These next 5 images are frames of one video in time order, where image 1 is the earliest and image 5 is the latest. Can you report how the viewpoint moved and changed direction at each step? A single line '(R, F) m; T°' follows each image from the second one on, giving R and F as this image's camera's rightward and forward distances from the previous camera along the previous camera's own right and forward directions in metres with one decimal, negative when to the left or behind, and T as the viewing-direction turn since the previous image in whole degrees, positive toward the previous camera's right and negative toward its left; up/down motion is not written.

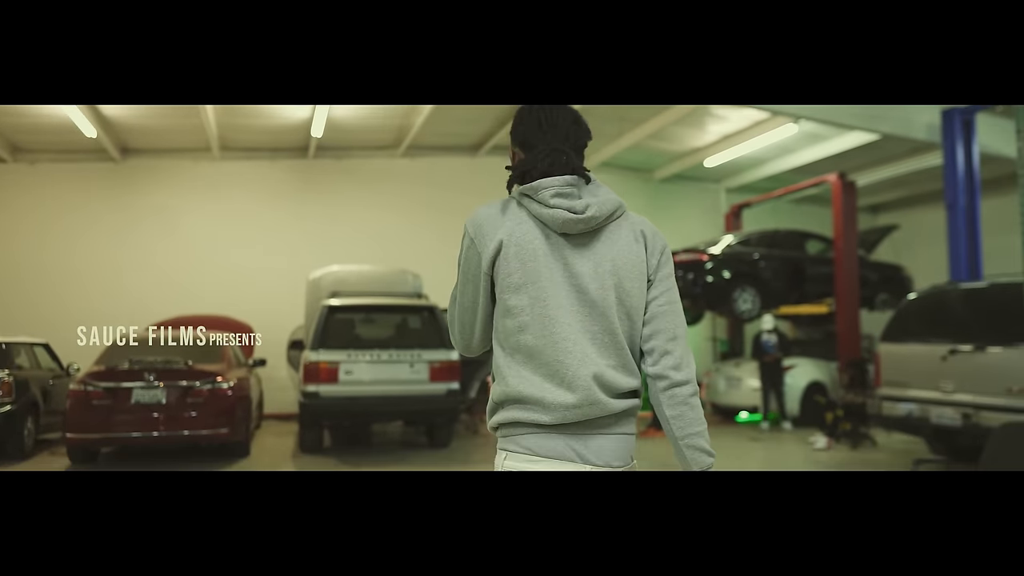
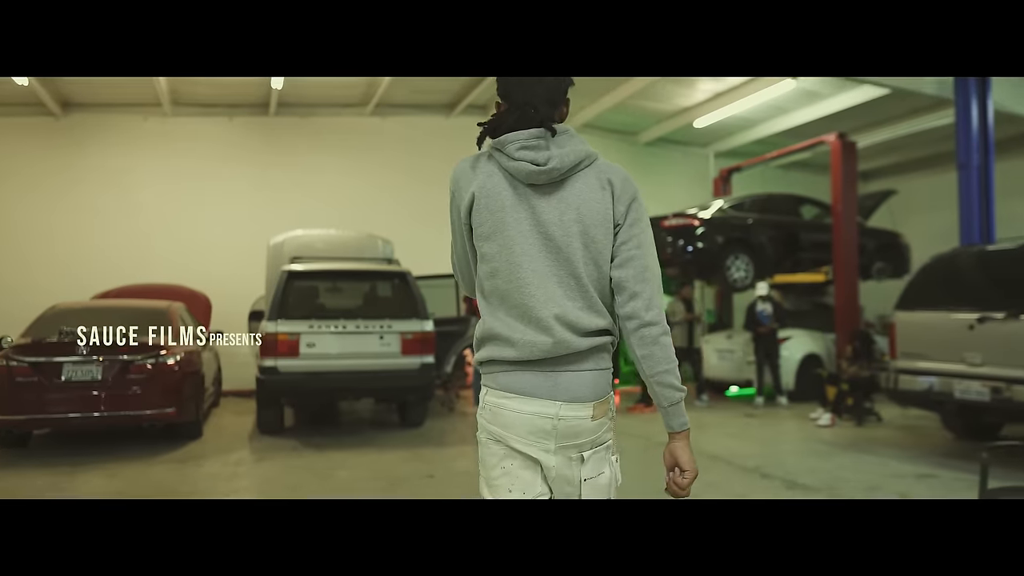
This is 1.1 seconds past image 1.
(-0.1, +0.6) m; +2°
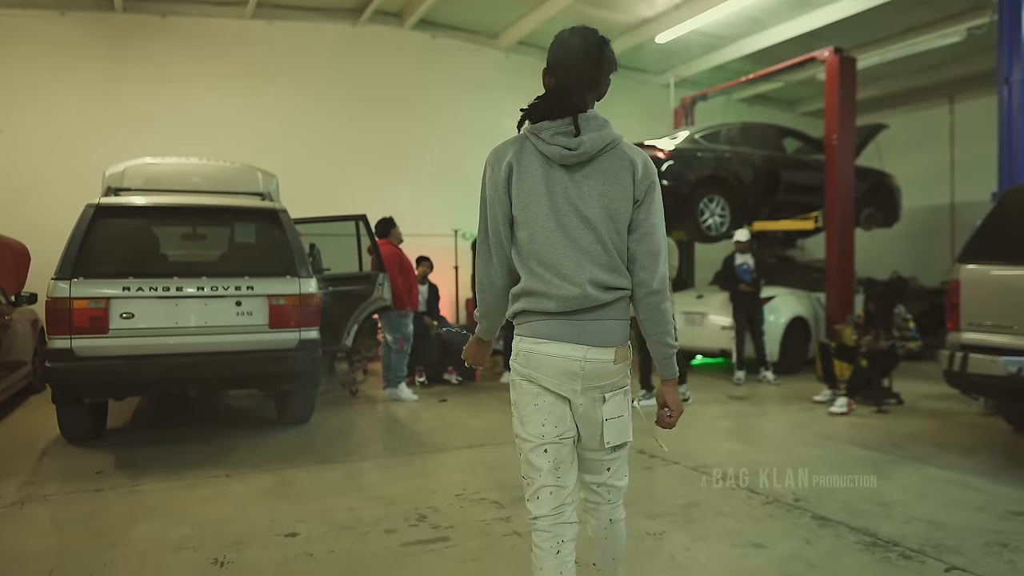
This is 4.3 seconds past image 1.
(0.0, +1.7) m; +5°
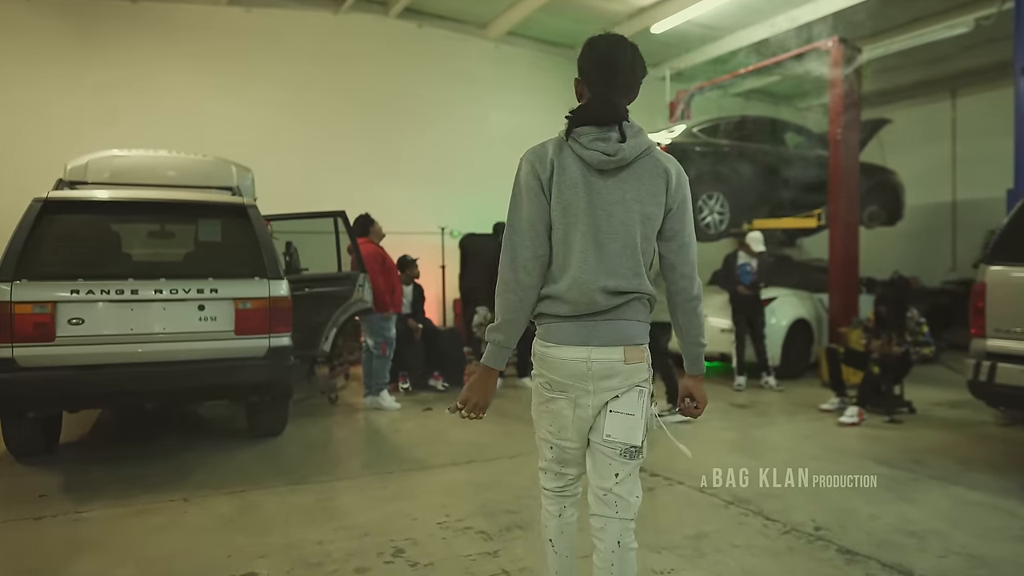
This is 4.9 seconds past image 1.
(0.0, +0.3) m; +1°
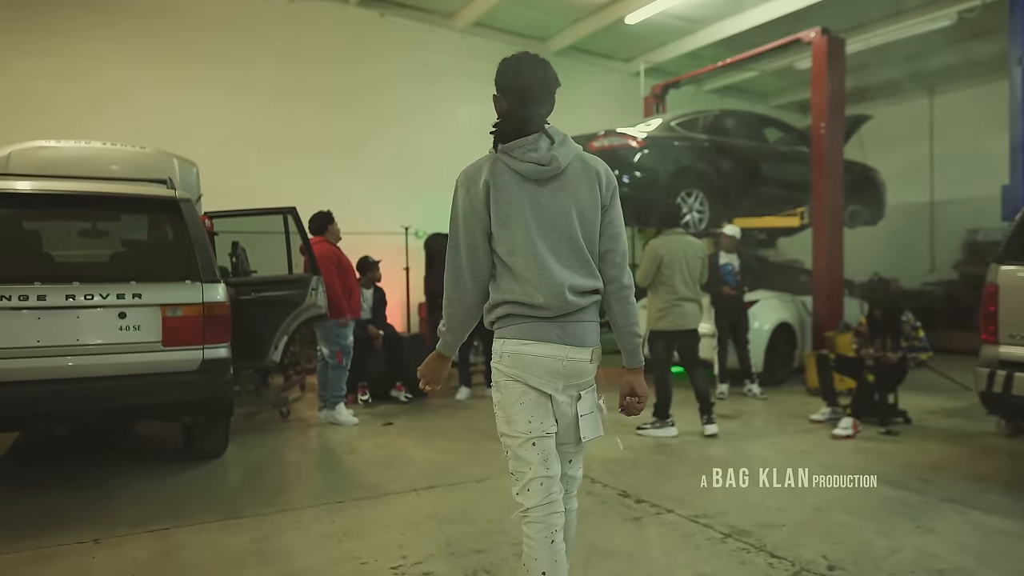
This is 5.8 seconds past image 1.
(0.0, +0.4) m; +2°
